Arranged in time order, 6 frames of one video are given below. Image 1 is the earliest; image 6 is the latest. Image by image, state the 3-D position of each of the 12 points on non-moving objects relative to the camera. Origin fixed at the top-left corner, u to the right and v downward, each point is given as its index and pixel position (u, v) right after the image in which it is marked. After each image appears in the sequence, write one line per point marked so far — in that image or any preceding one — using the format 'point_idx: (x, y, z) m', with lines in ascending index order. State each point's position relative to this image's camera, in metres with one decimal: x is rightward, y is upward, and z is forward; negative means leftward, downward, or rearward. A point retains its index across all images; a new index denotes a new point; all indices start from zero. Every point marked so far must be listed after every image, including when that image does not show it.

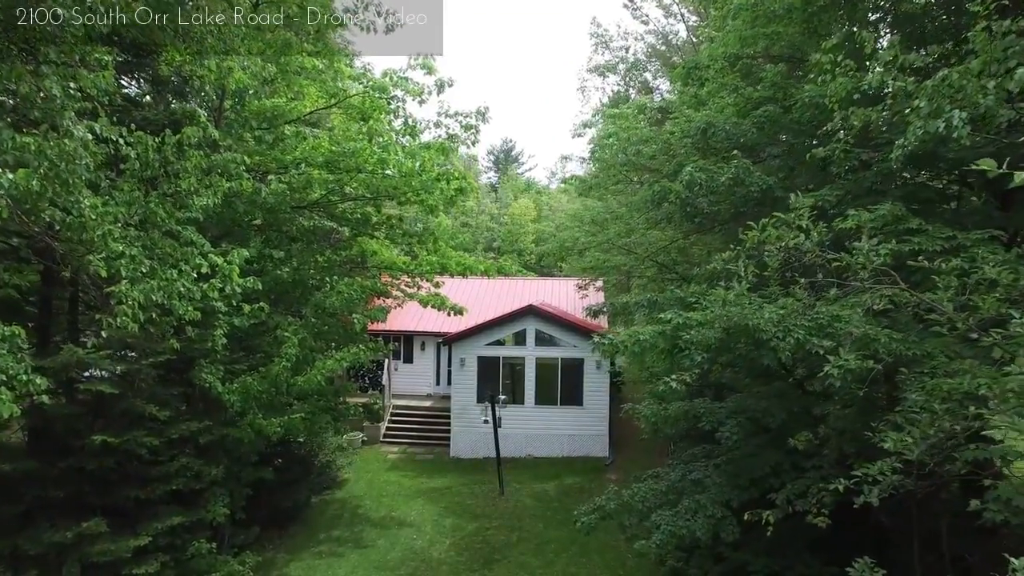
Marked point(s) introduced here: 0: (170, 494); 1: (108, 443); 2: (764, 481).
0: (-4.9, -2.9, +8.8) m
1: (-5.0, -1.9, +7.6) m
2: (+2.9, -2.2, +7.0) m
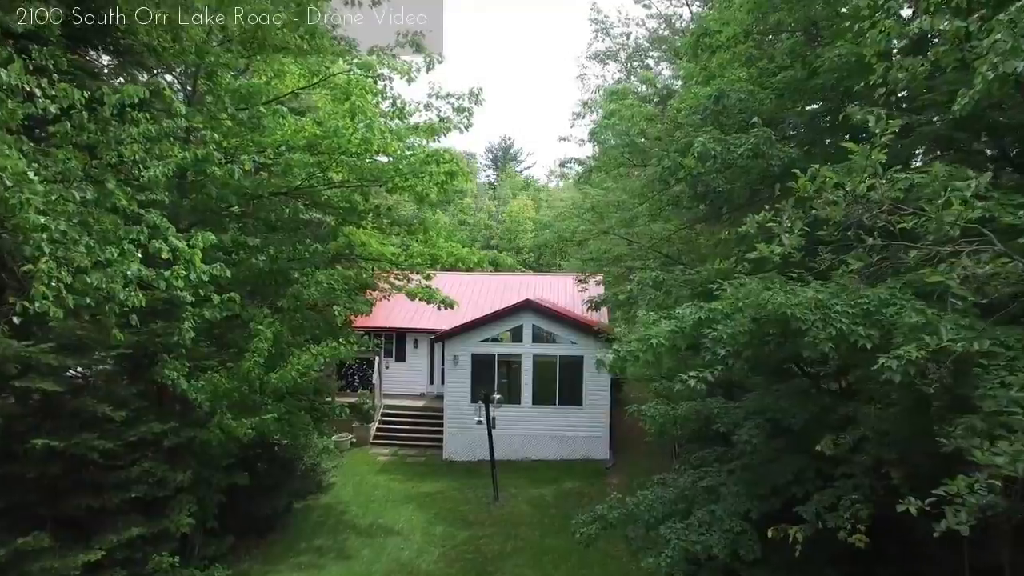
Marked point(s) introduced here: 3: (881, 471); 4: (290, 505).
0: (-4.9, -2.8, +8.1) m
1: (-5.1, -1.8, +6.9) m
2: (+2.8, -2.0, +6.3) m
3: (+3.5, -1.7, +5.9) m
4: (-4.1, -4.0, +11.3) m
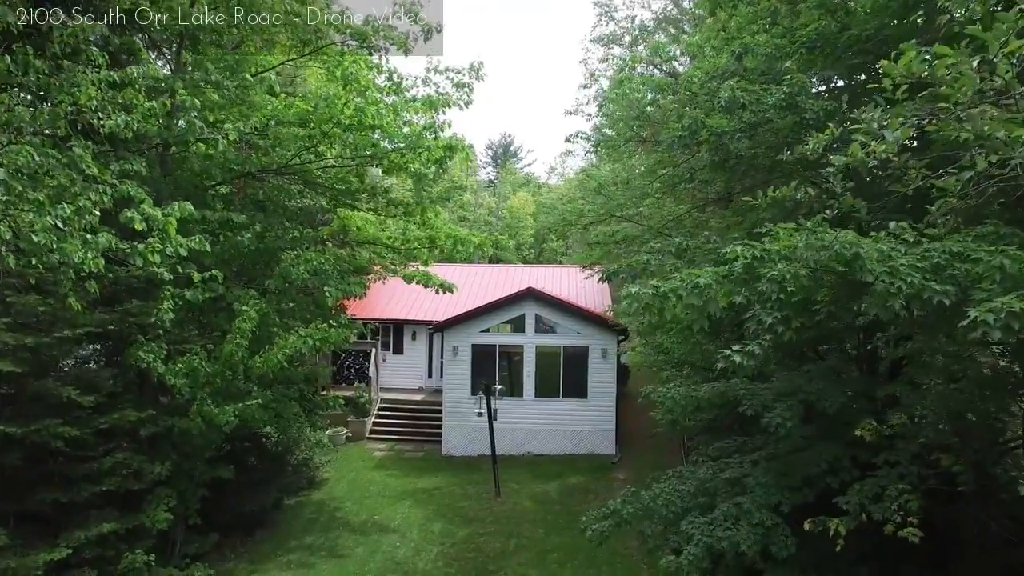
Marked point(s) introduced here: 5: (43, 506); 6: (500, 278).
0: (-4.9, -2.5, +7.4) m
1: (-5.0, -1.5, +6.2) m
2: (+2.8, -1.8, +5.7) m
3: (+3.6, -1.5, +5.3) m
4: (-4.0, -3.7, +10.7) m
5: (-5.2, -2.4, +6.9) m
6: (-0.4, +0.3, +18.9) m
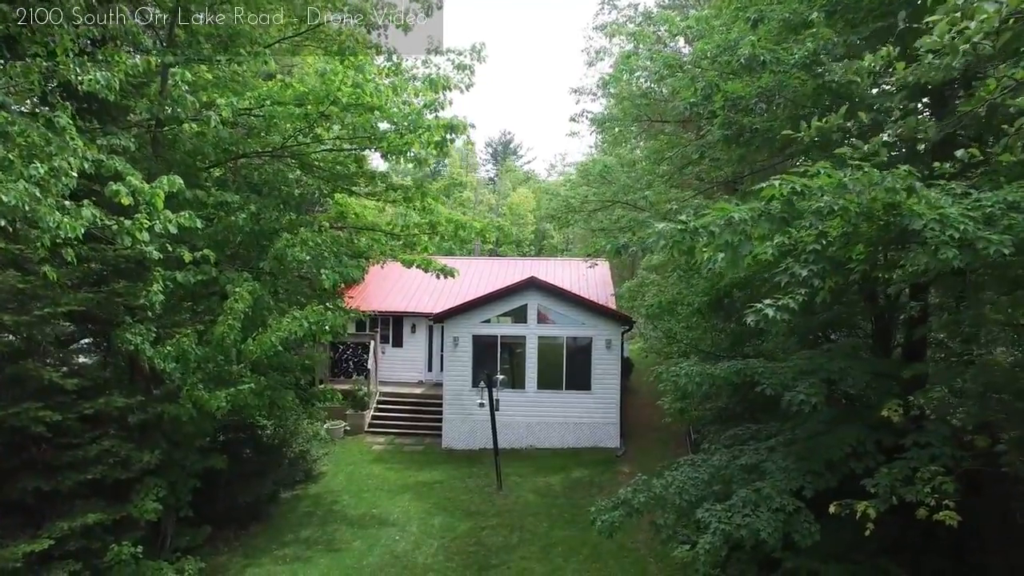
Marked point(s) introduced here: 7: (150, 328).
0: (-4.9, -2.3, +7.1) m
1: (-5.0, -1.2, +5.9) m
2: (+2.9, -1.5, +5.3) m
3: (+3.6, -1.2, +5.0) m
4: (-4.0, -3.5, +10.4) m
5: (-5.1, -2.2, +6.6) m
6: (-0.3, +0.5, +18.5) m
7: (-4.1, -0.5, +7.0) m
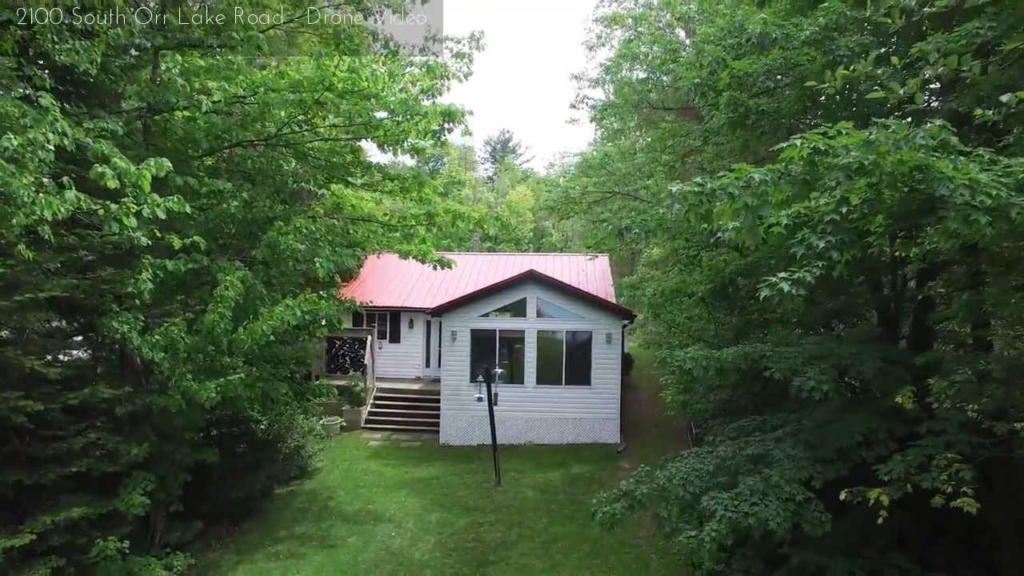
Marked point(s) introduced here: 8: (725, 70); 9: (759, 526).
0: (-4.9, -2.1, +6.9) m
1: (-5.0, -1.1, +5.7) m
2: (+2.9, -1.4, +5.1) m
3: (+3.6, -1.1, +4.8) m
4: (-4.0, -3.3, +10.2) m
5: (-5.2, -2.0, +6.3) m
6: (-0.4, +0.7, +18.3) m
7: (-4.1, -0.3, +6.8) m
8: (+2.3, +2.4, +6.8) m
9: (+1.9, -1.8, +4.8) m
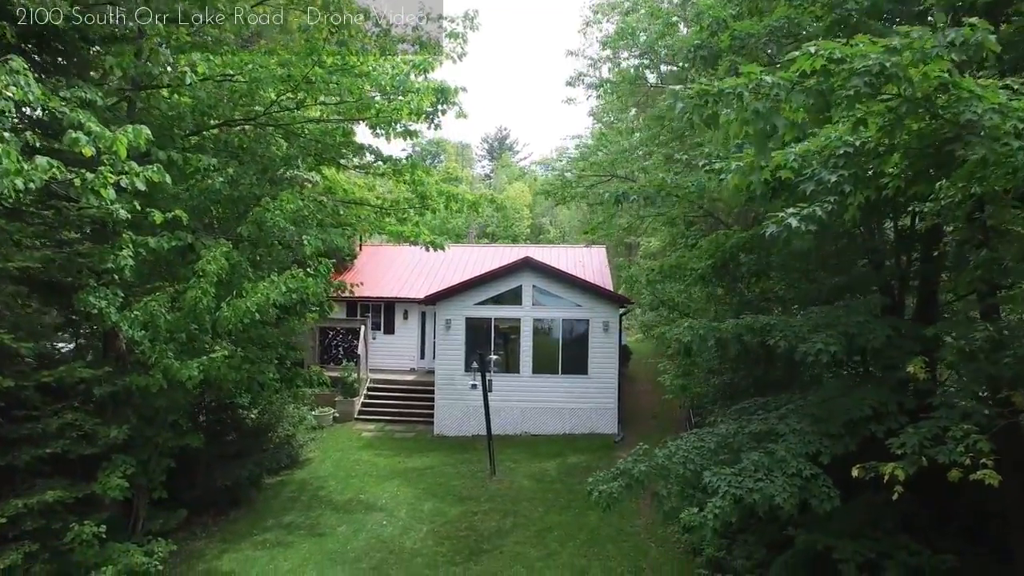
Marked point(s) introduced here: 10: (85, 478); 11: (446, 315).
0: (-4.9, -1.9, +6.7) m
1: (-5.1, -0.8, +5.5) m
2: (+2.8, -1.1, +4.9) m
3: (+3.5, -0.8, +4.6) m
4: (-4.1, -3.0, +9.9) m
5: (-5.2, -1.8, +6.1) m
6: (-0.5, +0.9, +18.1) m
7: (-4.2, 0.0, +6.6) m
8: (+2.3, +2.7, +6.6) m
9: (+1.8, -1.6, +4.5) m
10: (-4.8, -2.1, +6.9) m
11: (-1.5, -0.6, +13.6) m
